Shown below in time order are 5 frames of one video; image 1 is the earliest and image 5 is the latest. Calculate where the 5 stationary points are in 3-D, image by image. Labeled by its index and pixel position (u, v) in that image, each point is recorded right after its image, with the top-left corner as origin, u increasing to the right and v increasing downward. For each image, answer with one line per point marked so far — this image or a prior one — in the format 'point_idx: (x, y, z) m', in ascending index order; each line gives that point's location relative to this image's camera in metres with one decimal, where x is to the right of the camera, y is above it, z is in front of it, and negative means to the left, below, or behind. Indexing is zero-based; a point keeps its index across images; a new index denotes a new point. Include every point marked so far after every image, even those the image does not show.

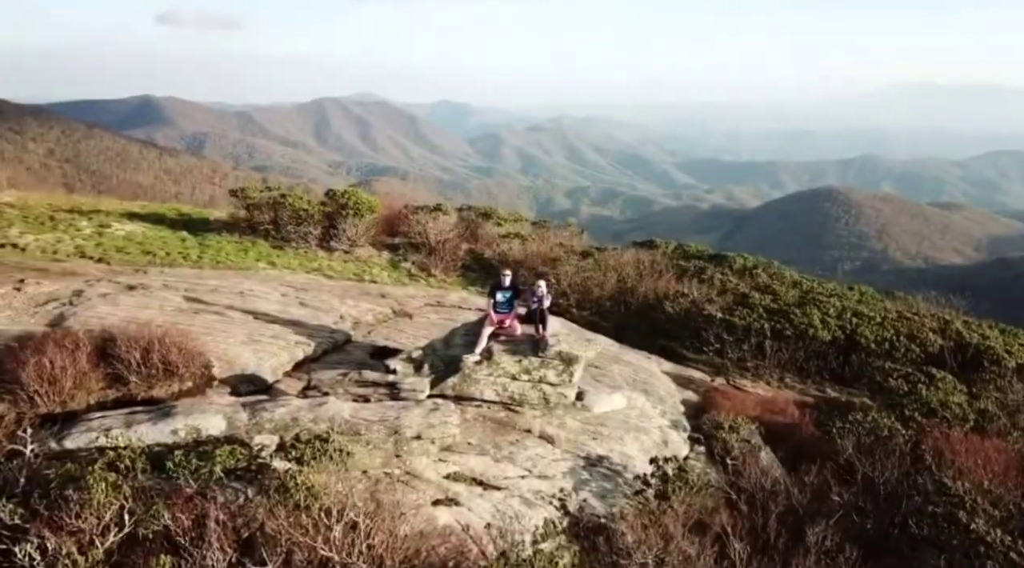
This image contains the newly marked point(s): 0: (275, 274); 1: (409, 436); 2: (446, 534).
0: (-4.9, +0.1, +15.9) m
1: (-1.1, -2.0, +8.3) m
2: (-0.8, -3.0, +8.1) m
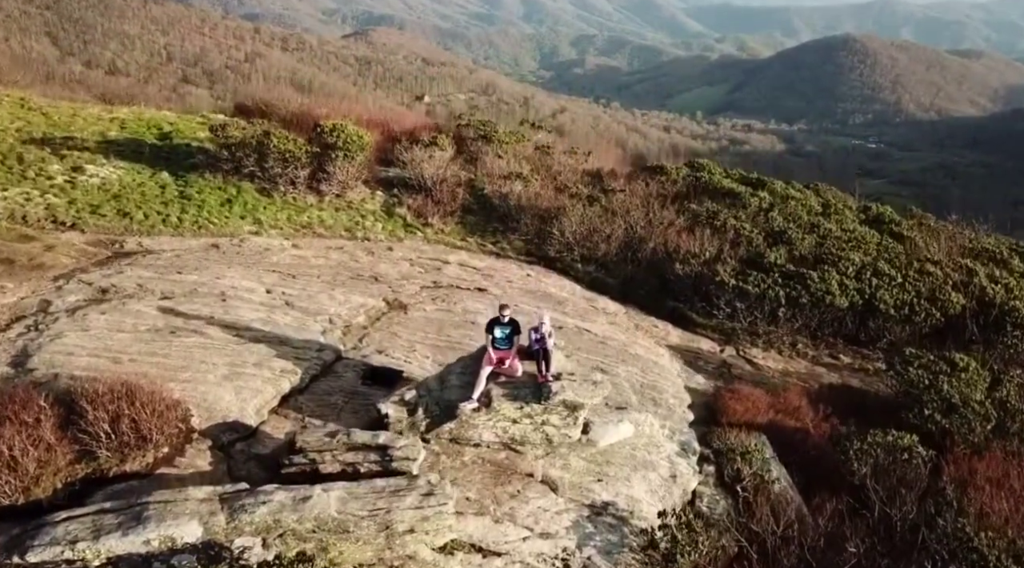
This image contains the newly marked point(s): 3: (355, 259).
0: (-4.9, +0.6, +14.9) m
1: (-1.1, -2.8, +7.8) m
2: (-0.8, -3.8, +7.7) m
3: (-3.0, +0.5, +14.8) m
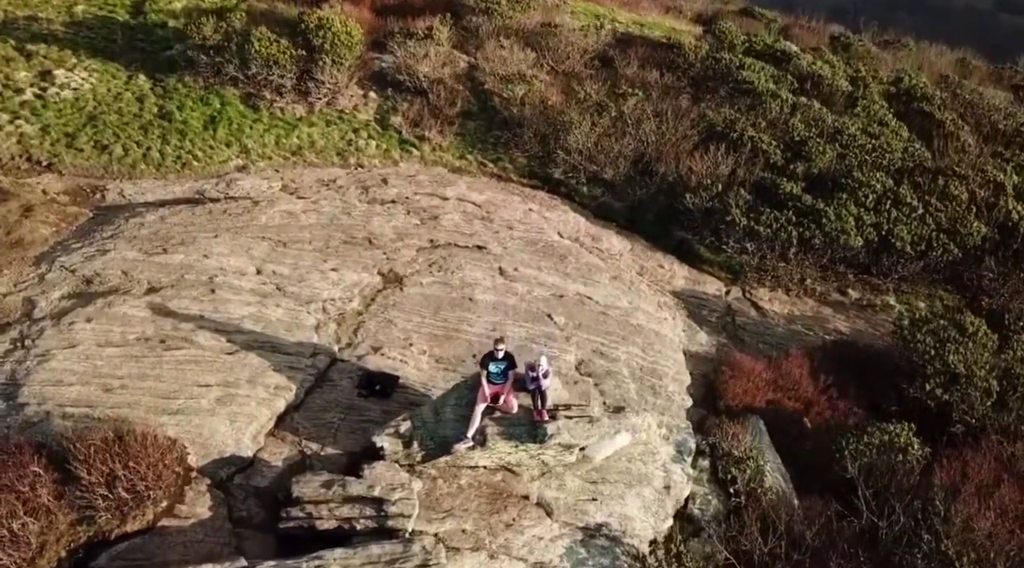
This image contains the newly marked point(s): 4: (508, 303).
0: (-4.9, +1.5, +14.2) m
1: (-1.2, -3.6, +8.2) m
2: (-0.9, -4.6, +8.4) m
3: (-3.0, +1.4, +14.1) m
4: (-0.1, -0.4, +12.4) m
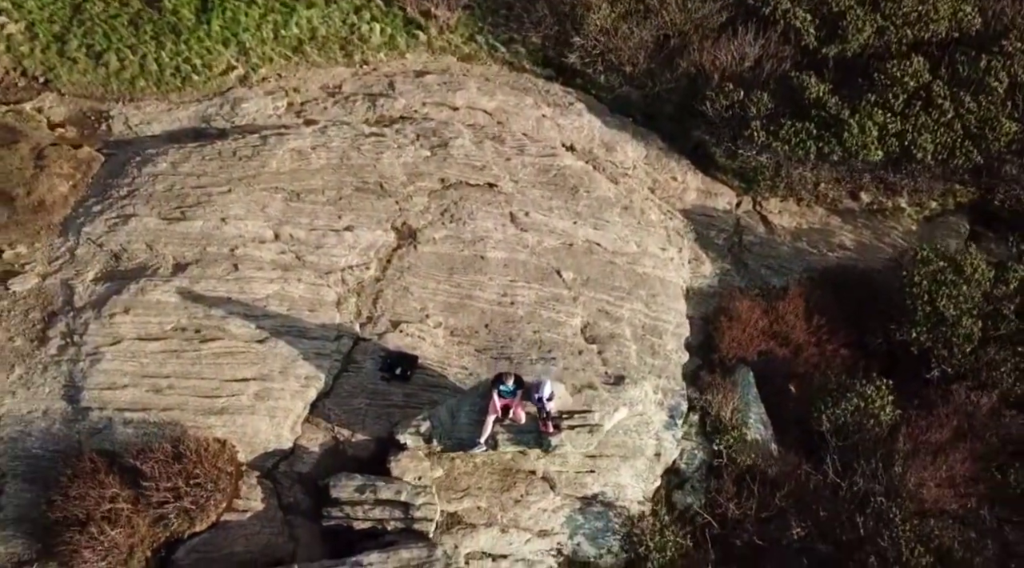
0: (-4.7, +2.8, +14.0) m
1: (-1.1, -4.1, +10.1) m
2: (-0.8, -5.0, +10.6) m
3: (-2.8, +2.6, +13.9) m
4: (+0.1, +0.4, +12.9) m
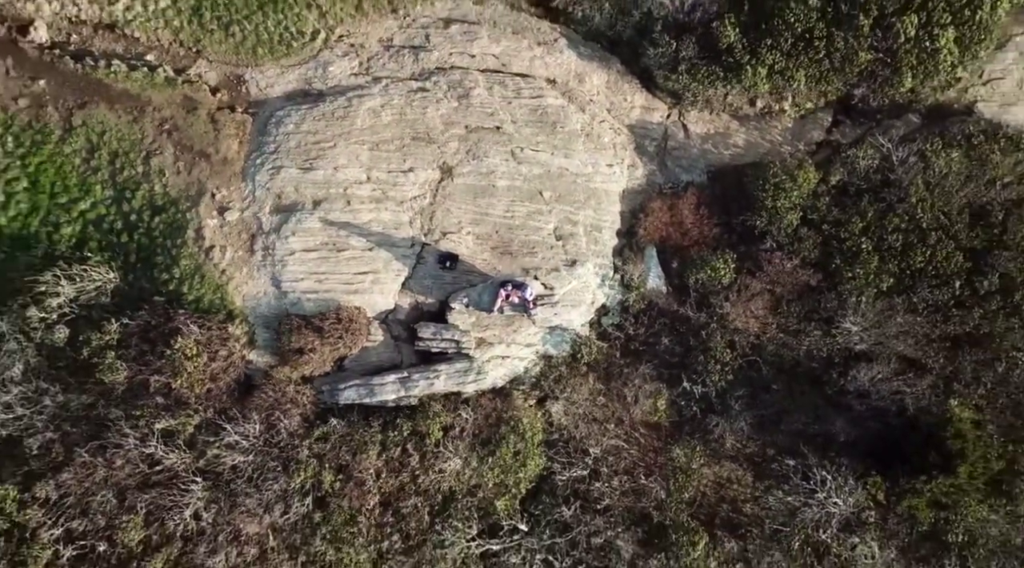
0: (-4.7, +5.4, +21.0) m
1: (-1.1, -2.6, +20.5) m
2: (-0.8, -3.1, +21.3) m
3: (-2.8, +5.1, +21.0) m
4: (+0.1, +2.7, +21.0) m
